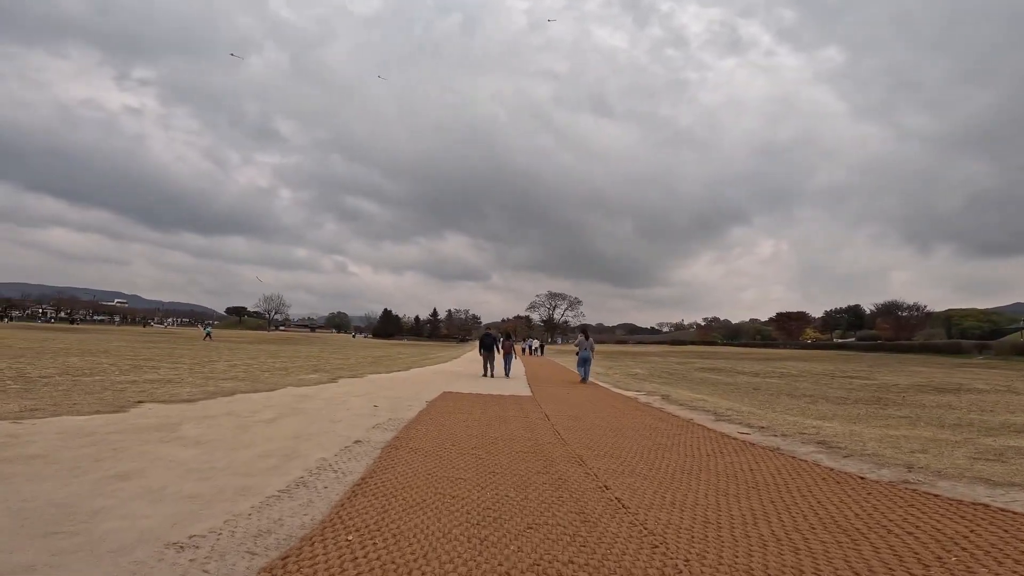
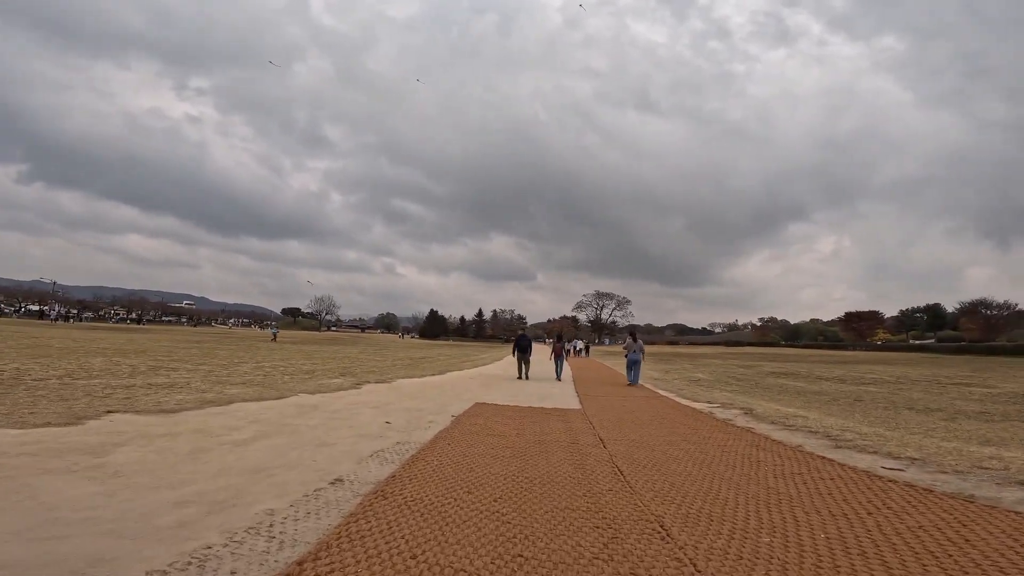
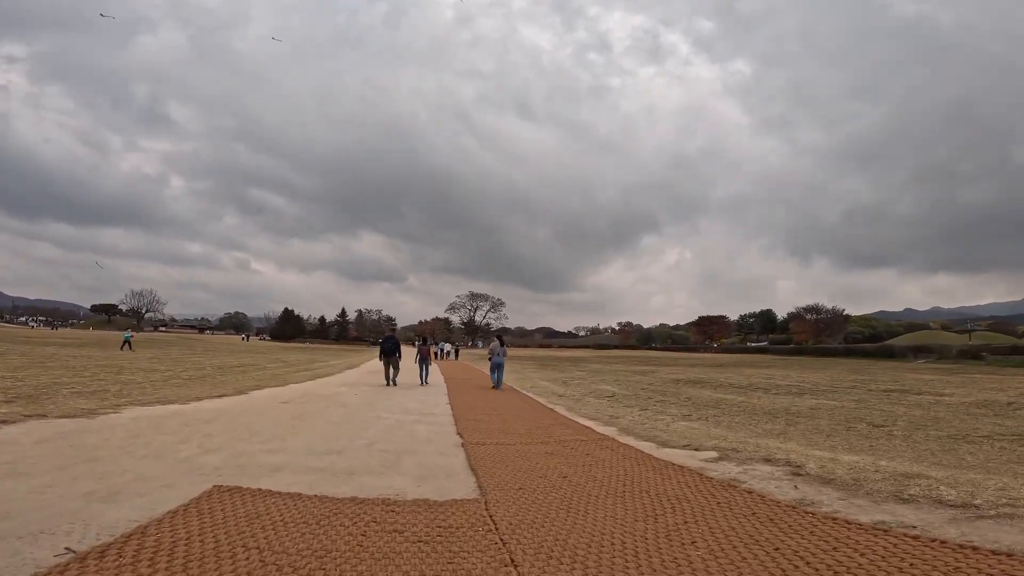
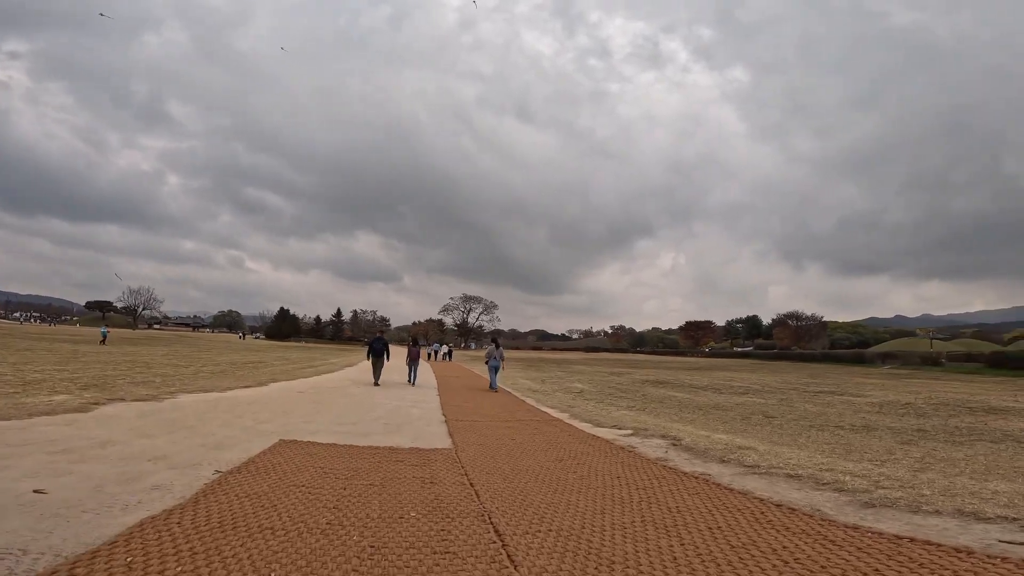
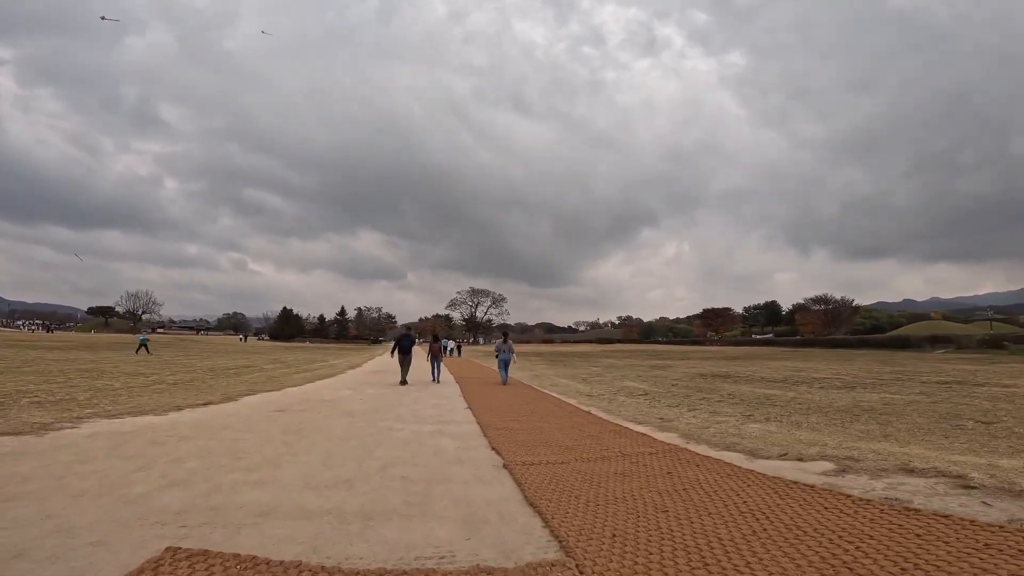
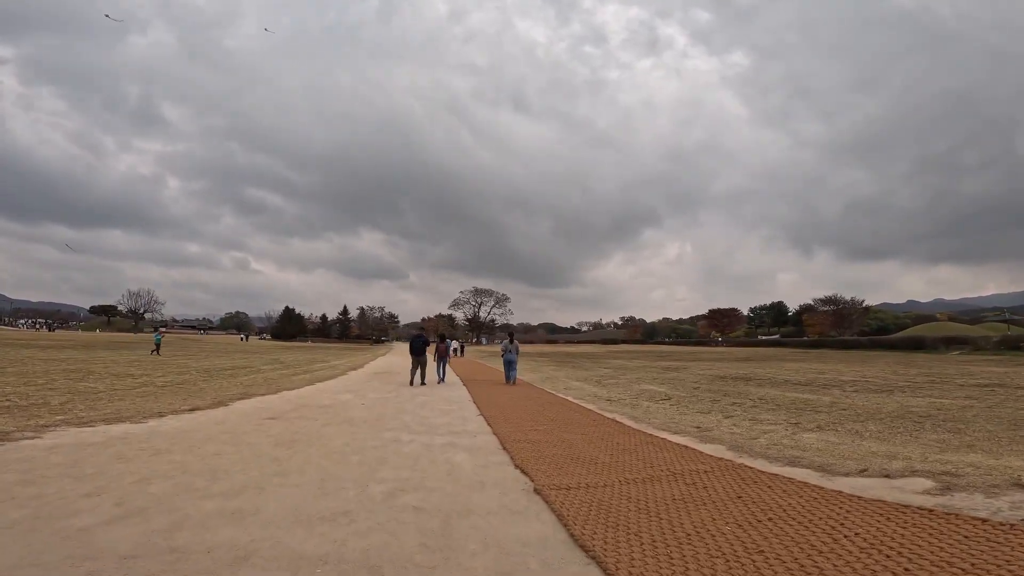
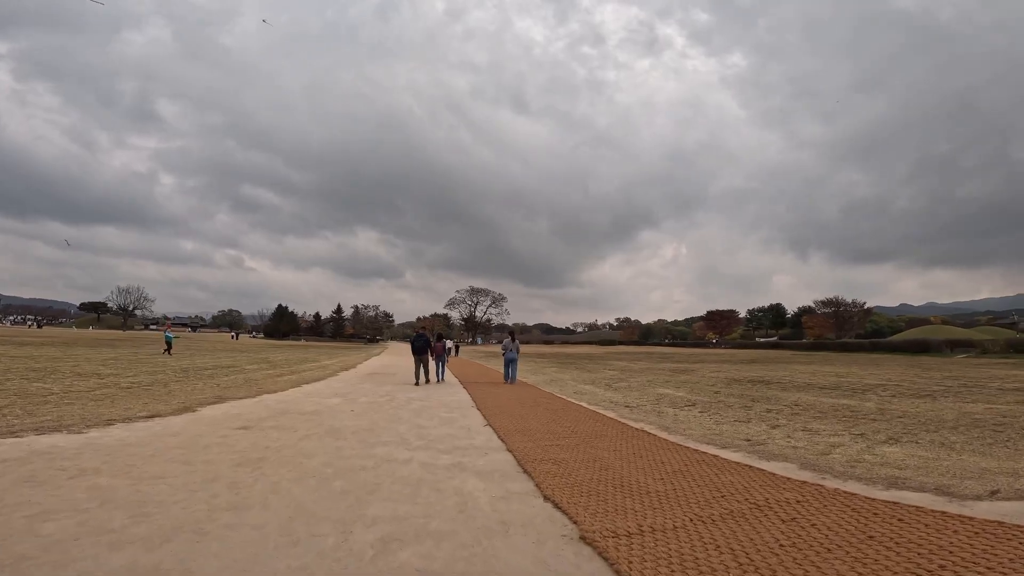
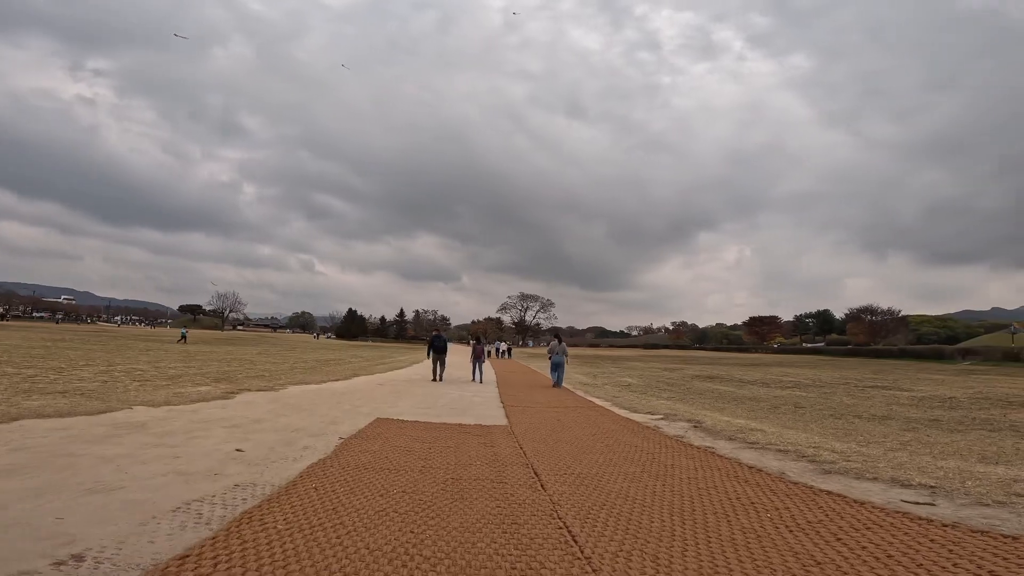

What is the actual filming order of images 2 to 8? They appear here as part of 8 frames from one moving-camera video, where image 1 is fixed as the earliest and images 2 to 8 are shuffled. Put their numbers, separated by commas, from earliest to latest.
2, 8, 4, 3, 5, 6, 7
